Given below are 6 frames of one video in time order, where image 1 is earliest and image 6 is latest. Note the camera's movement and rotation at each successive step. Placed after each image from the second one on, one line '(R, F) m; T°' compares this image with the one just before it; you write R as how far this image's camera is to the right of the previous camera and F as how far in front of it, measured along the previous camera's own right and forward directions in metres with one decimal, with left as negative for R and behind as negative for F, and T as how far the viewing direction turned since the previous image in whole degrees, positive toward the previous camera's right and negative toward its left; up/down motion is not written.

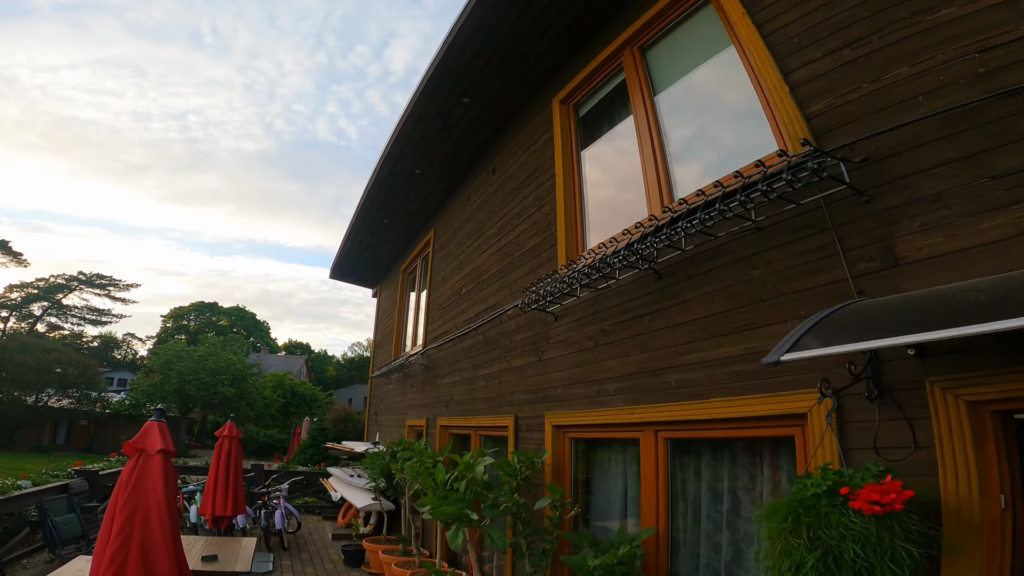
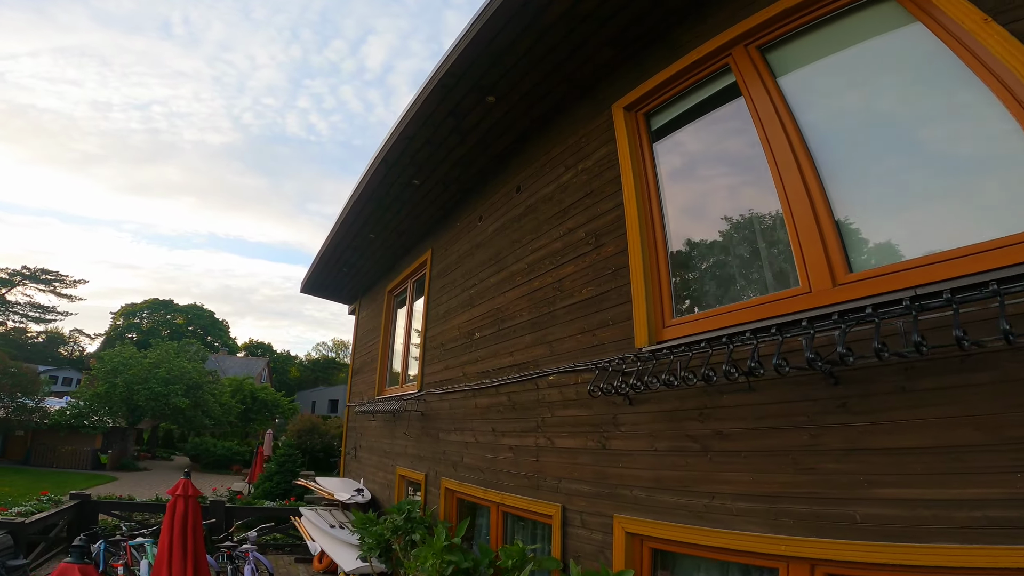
(-0.5, +0.9) m; +3°
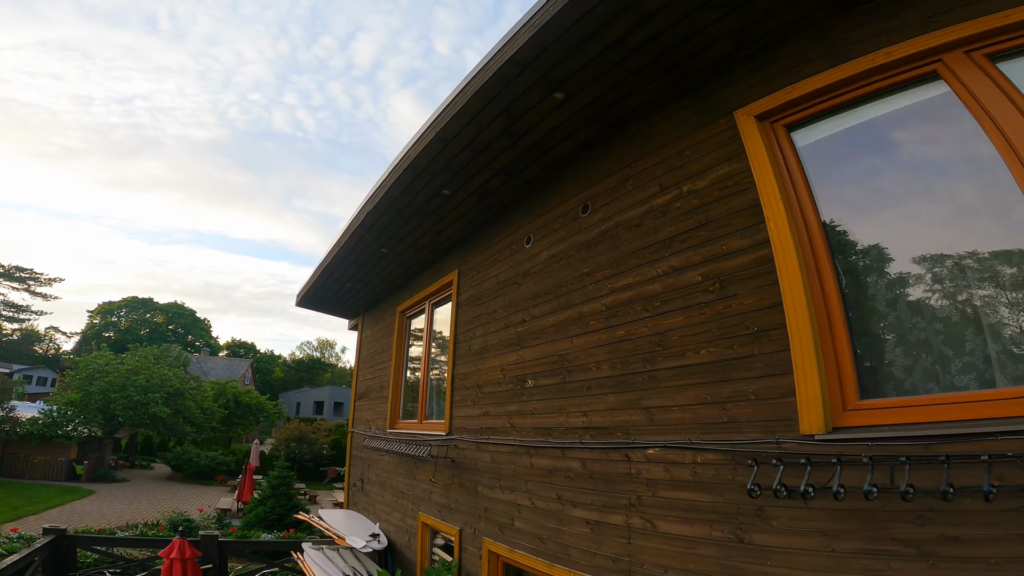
(-0.6, +0.7) m; +2°
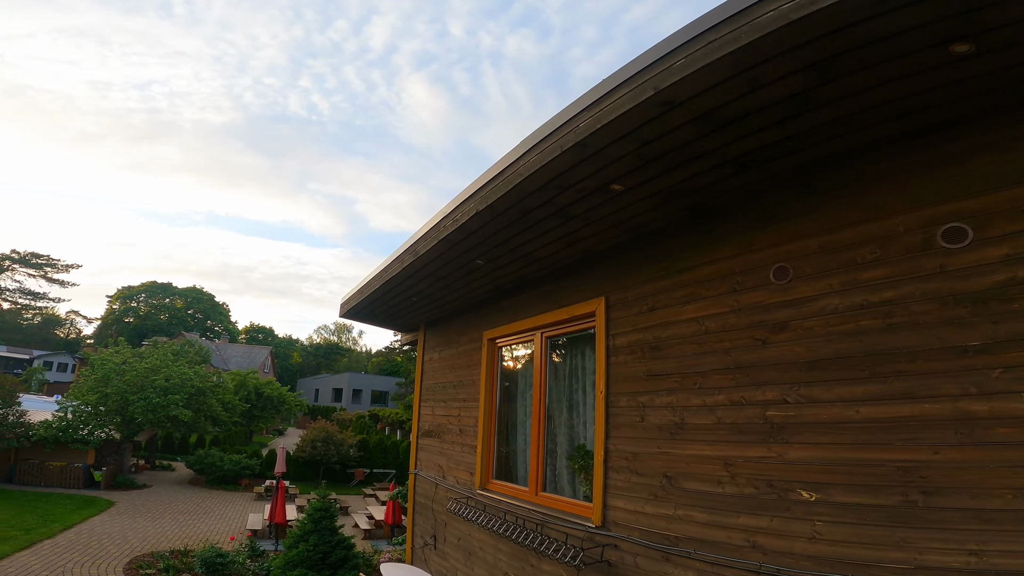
(-1.2, +1.6) m; -1°
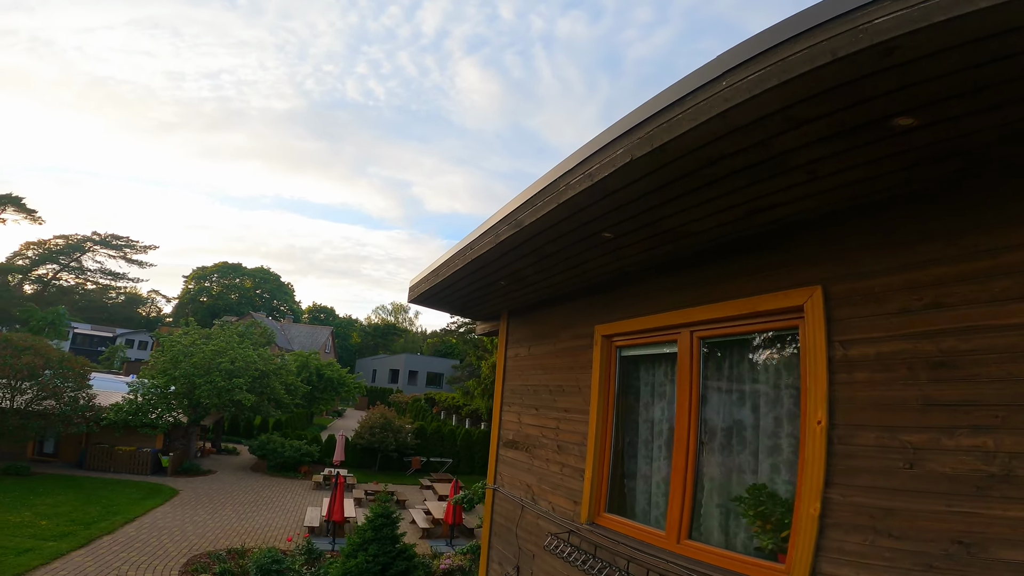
(-0.5, +1.3) m; -5°
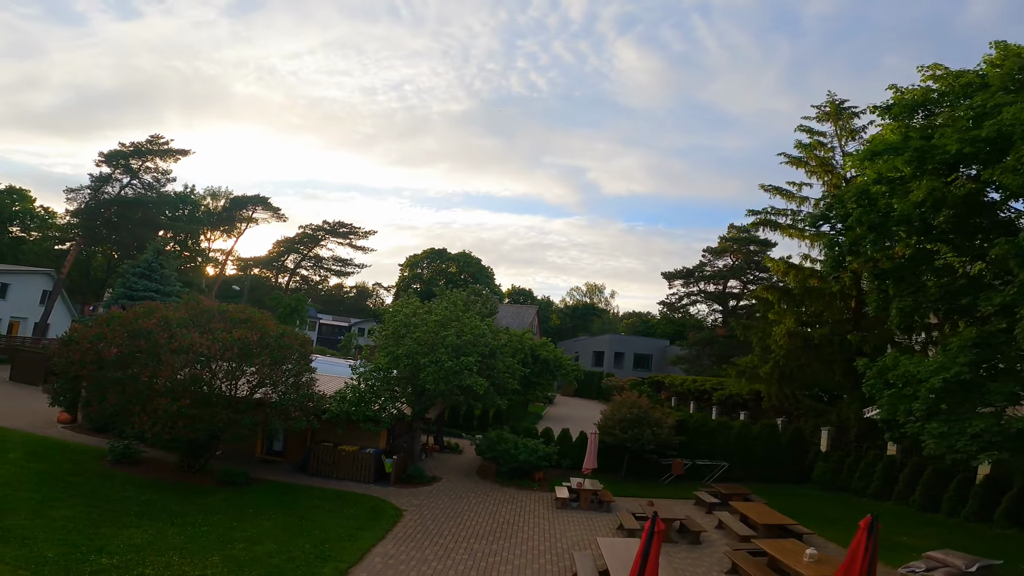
(-2.6, +4.6) m; -19°
